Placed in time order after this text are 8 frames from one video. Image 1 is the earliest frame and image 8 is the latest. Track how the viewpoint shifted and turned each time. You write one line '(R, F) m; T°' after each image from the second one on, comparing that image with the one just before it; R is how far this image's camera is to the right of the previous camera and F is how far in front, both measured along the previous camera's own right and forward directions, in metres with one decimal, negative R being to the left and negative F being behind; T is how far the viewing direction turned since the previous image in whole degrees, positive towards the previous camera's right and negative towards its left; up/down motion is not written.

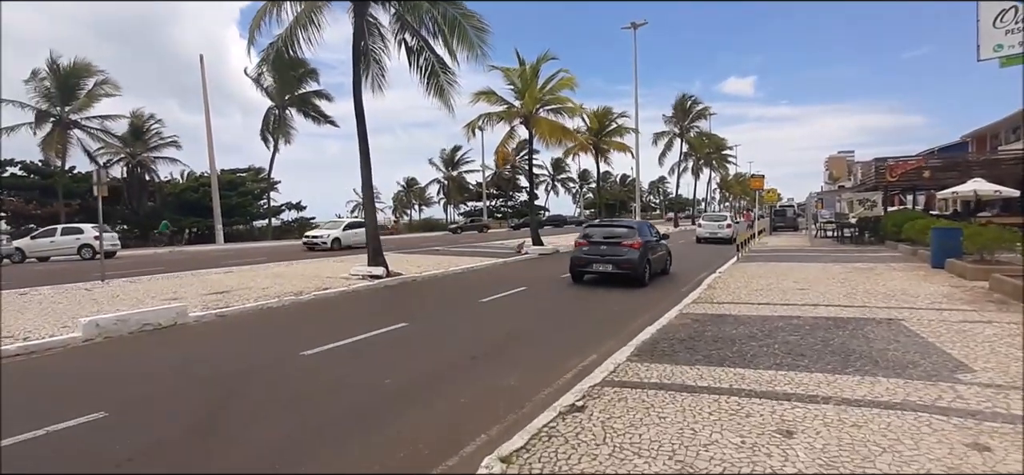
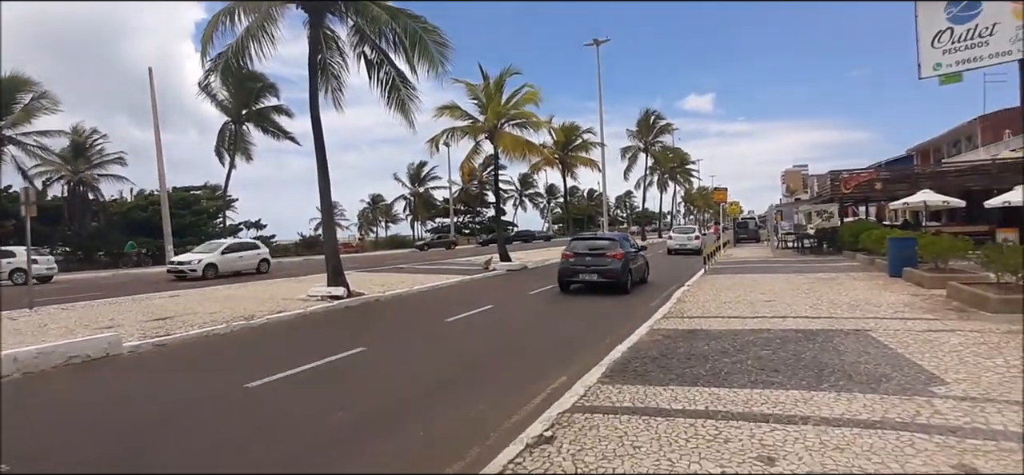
(0.0, +0.4) m; +3°
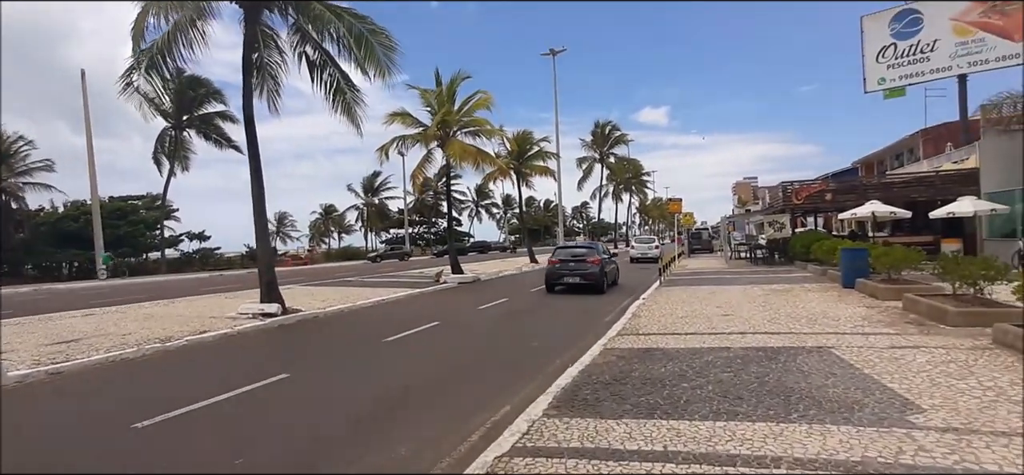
(+0.3, +0.8) m; +4°
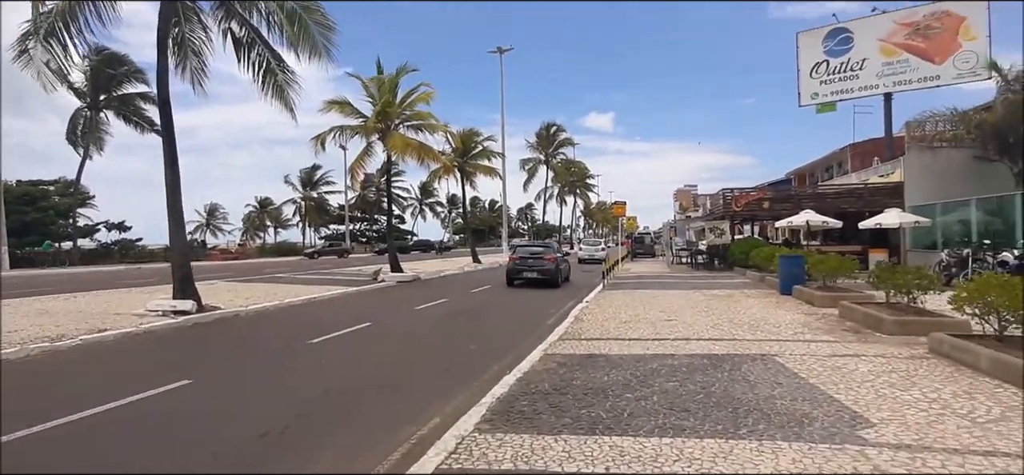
(+0.1, +0.6) m; +6°
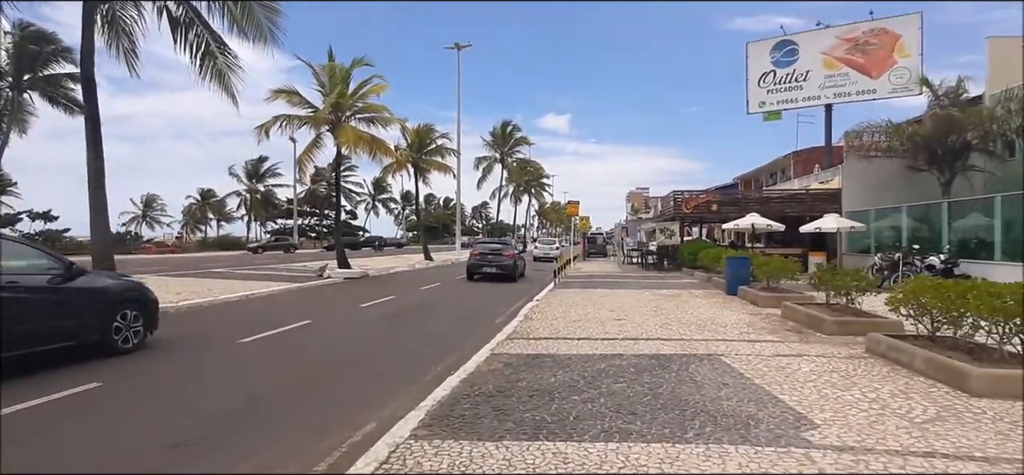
(+0.1, +0.3) m; +5°
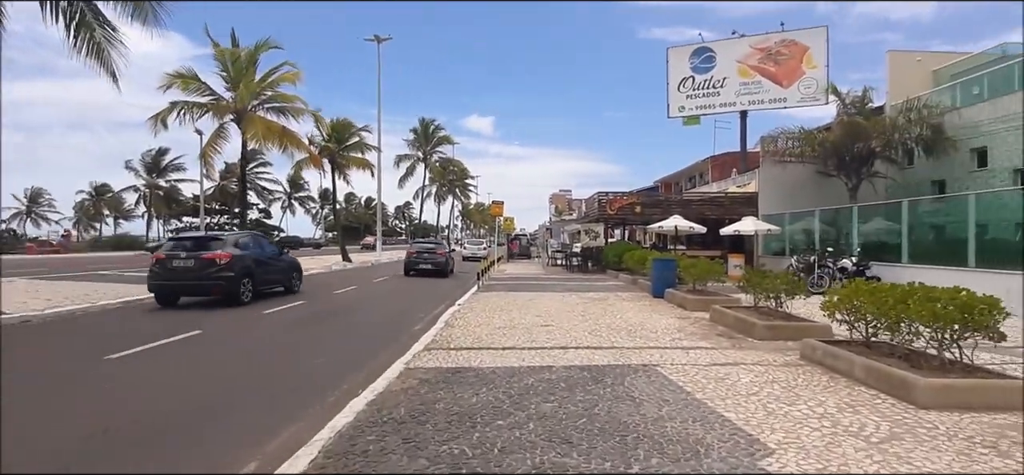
(+0.1, +0.9) m; +8°
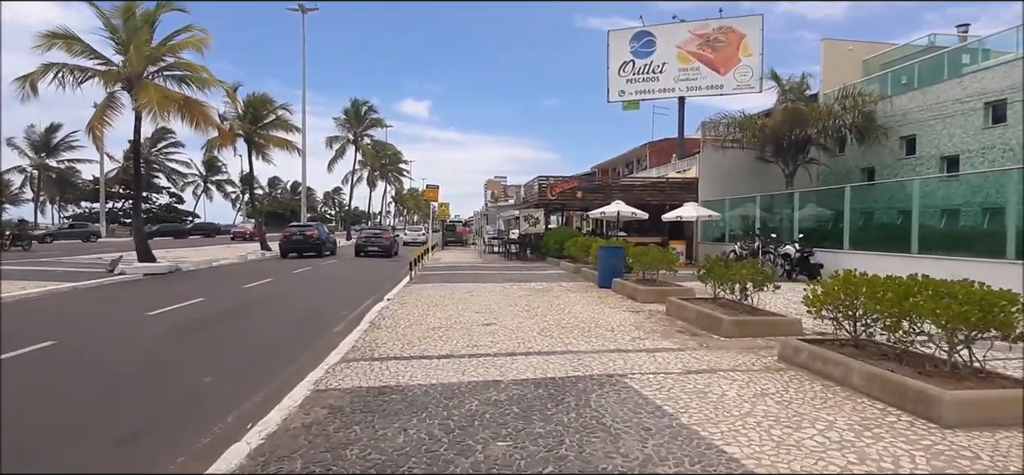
(0.0, +1.5) m; +7°
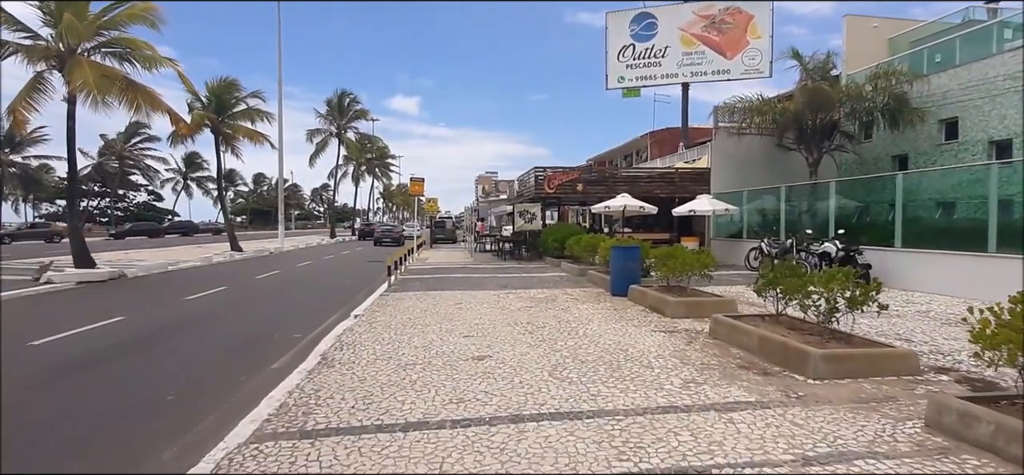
(-0.1, +2.6) m; +1°
